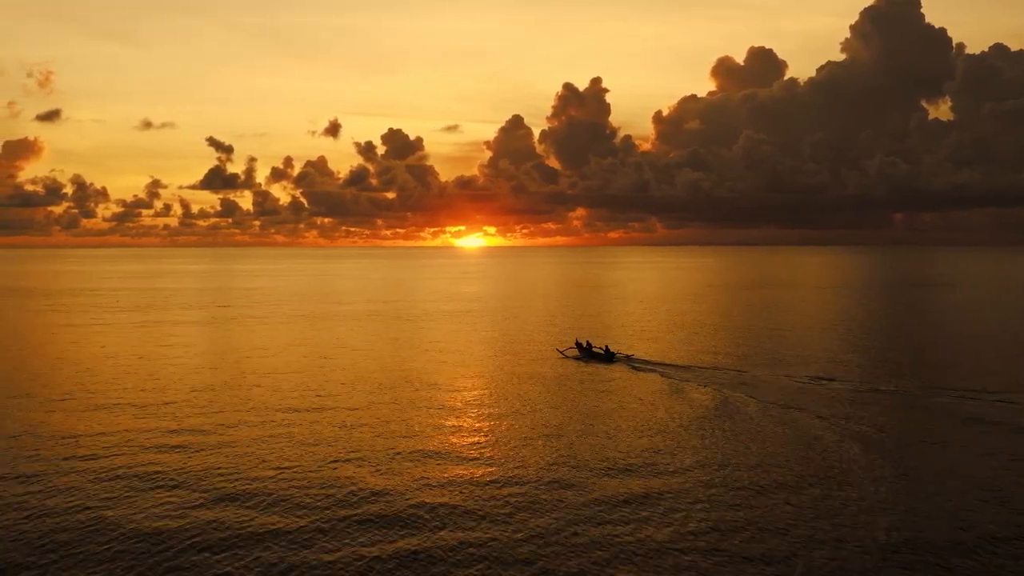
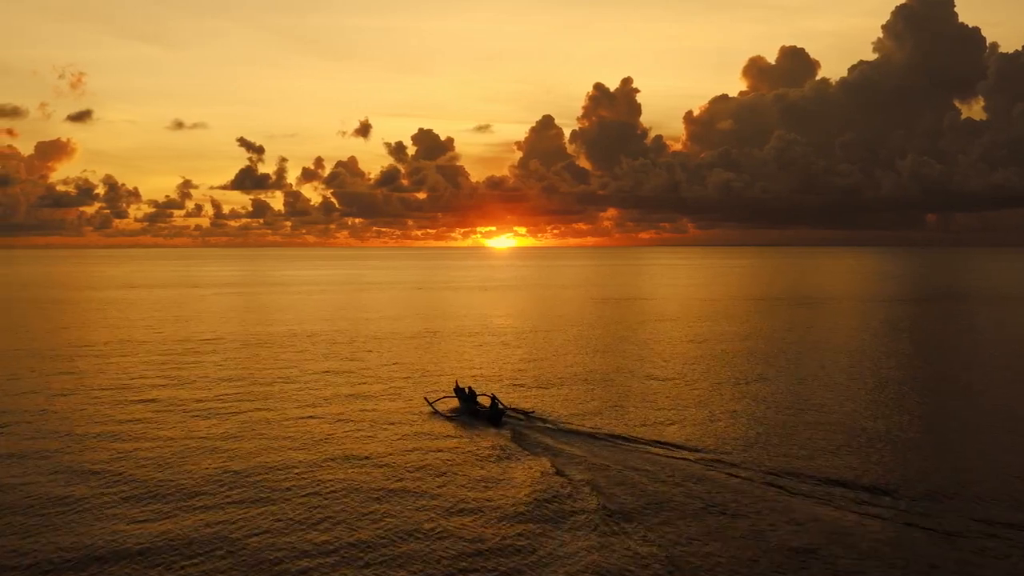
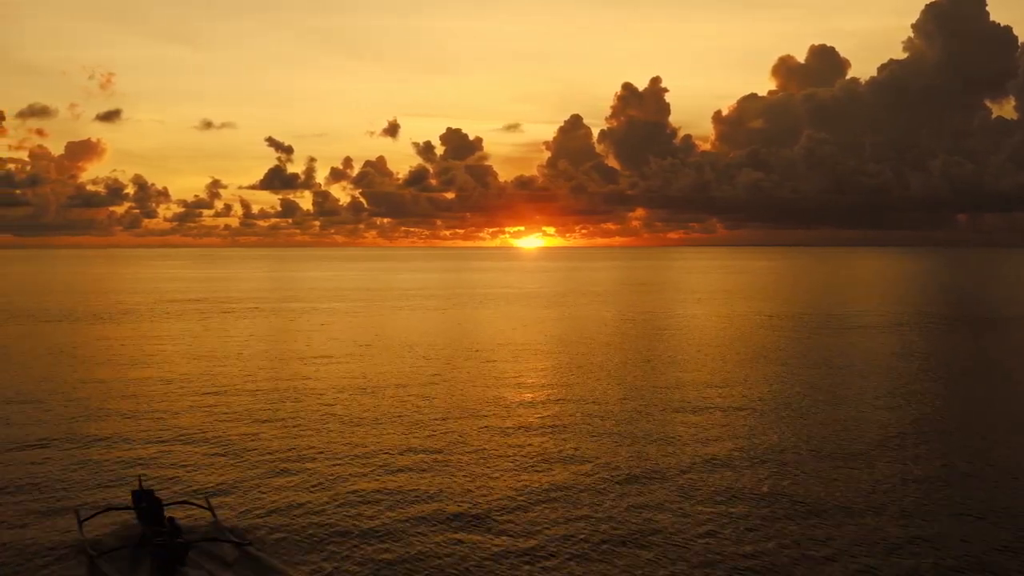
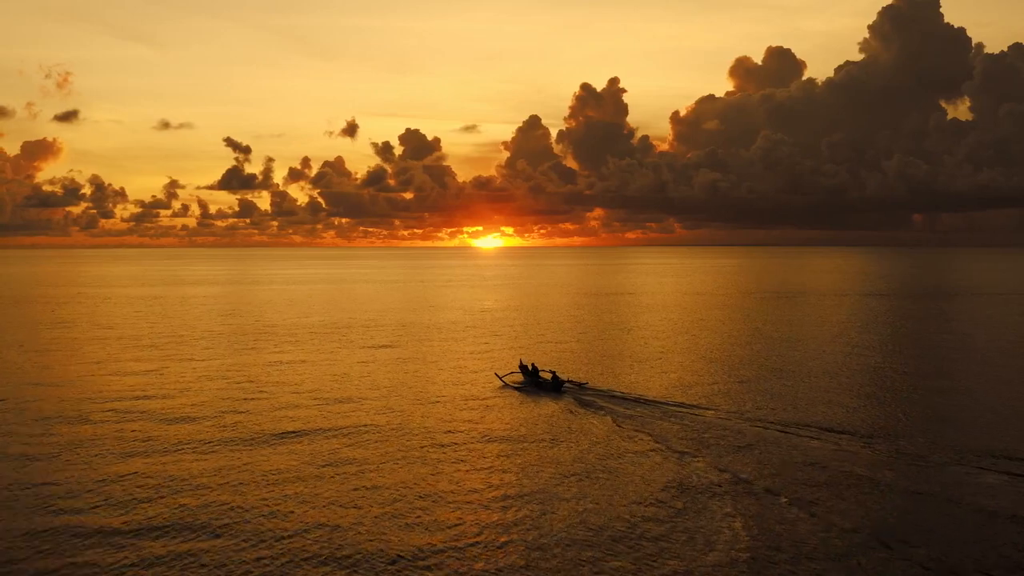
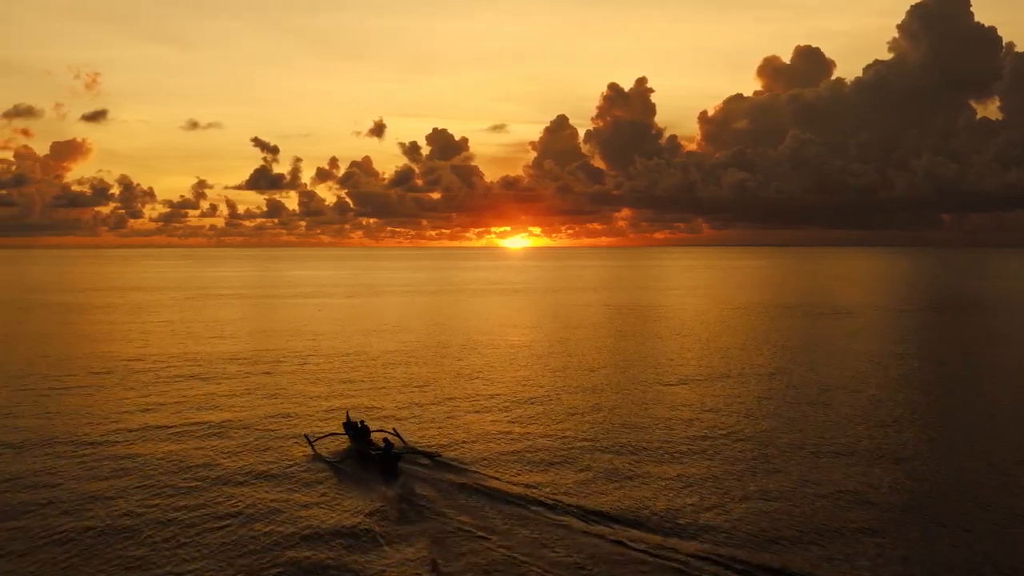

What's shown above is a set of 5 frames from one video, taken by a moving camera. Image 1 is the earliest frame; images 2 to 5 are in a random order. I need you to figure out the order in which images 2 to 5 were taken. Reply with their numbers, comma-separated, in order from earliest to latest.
4, 2, 5, 3
